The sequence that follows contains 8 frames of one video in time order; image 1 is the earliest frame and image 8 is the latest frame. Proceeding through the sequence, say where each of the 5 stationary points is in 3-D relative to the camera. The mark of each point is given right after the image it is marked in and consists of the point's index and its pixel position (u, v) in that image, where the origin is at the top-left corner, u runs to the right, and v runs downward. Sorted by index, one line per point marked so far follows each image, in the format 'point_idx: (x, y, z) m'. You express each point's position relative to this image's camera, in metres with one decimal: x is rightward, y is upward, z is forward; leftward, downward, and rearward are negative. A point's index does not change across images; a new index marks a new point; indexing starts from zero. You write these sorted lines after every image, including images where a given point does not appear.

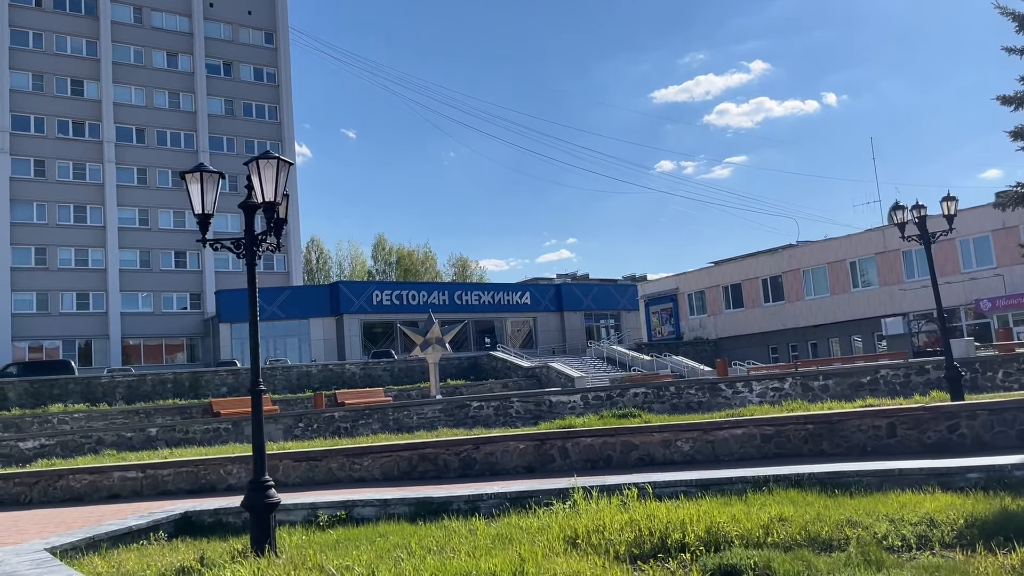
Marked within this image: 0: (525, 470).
0: (+0.2, -2.8, +12.7) m
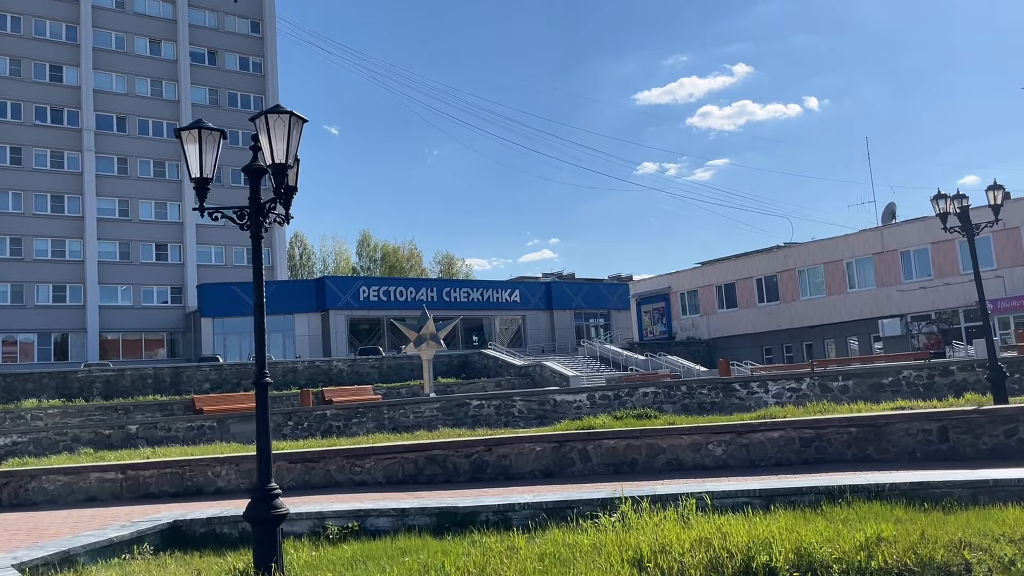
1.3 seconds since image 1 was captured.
0: (+0.4, -2.6, +11.7) m
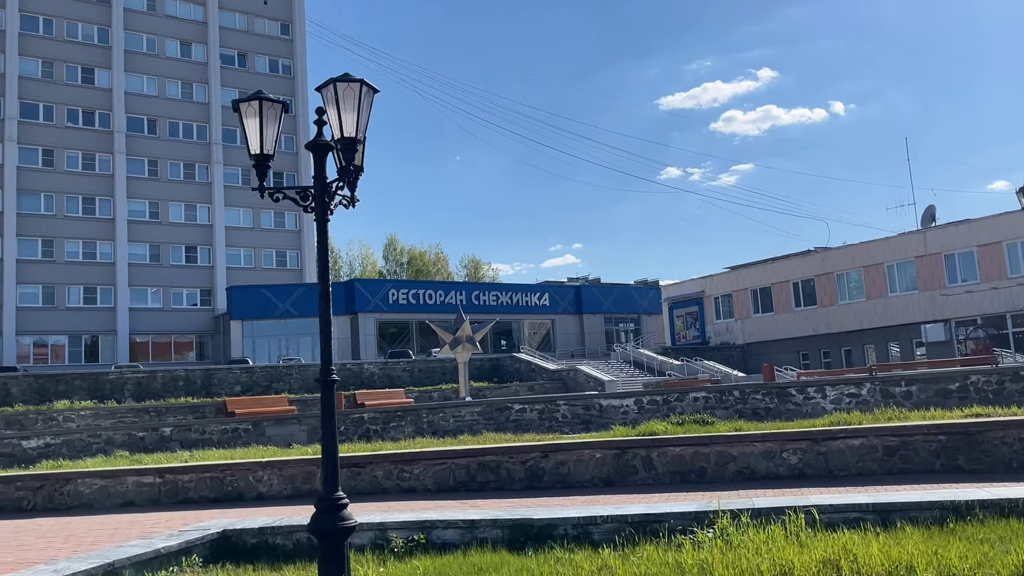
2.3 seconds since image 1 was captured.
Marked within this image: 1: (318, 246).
0: (+1.2, -2.6, +11.1) m
1: (-1.4, +0.3, +5.9) m
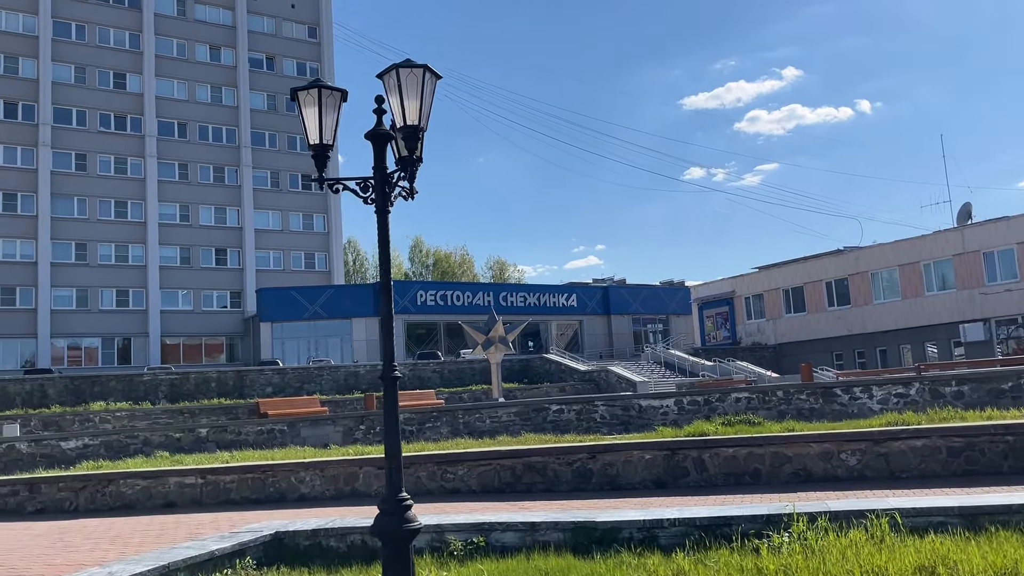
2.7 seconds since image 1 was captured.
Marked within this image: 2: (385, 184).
0: (+1.8, -2.5, +10.8) m
1: (-0.9, +0.3, +5.7) m
2: (-0.9, +0.7, +5.8) m
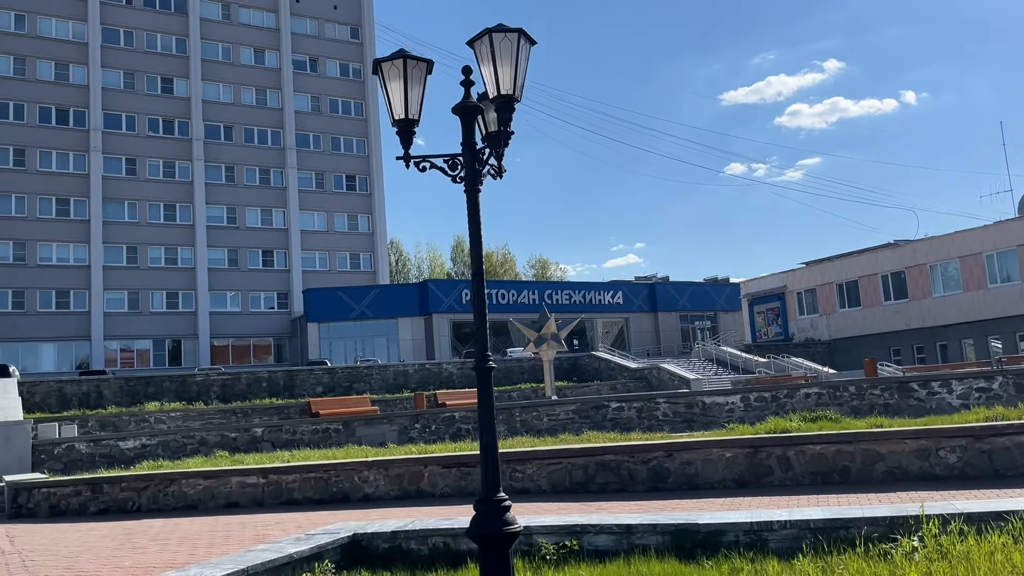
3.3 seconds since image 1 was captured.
0: (+2.7, -2.4, +10.2) m
1: (-0.3, +0.4, +5.3) m
2: (-0.2, +0.8, +5.4) m
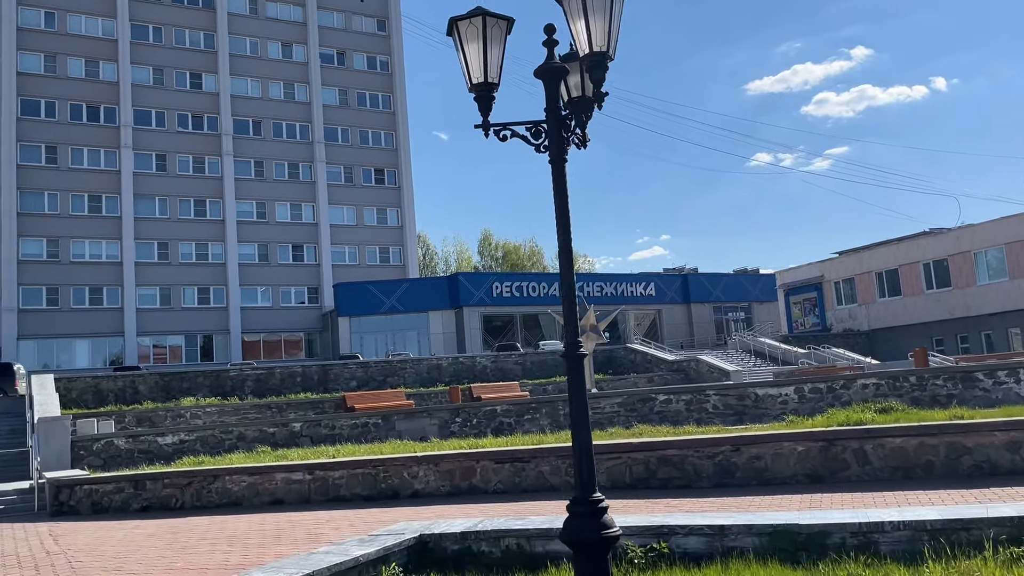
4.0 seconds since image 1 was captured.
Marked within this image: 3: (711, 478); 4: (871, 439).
0: (+3.4, -2.2, +9.7) m
1: (+0.3, +0.6, +4.8) m
2: (+0.3, +0.9, +4.9) m
3: (+2.4, -2.3, +10.1) m
4: (+4.1, -1.7, +9.5) m
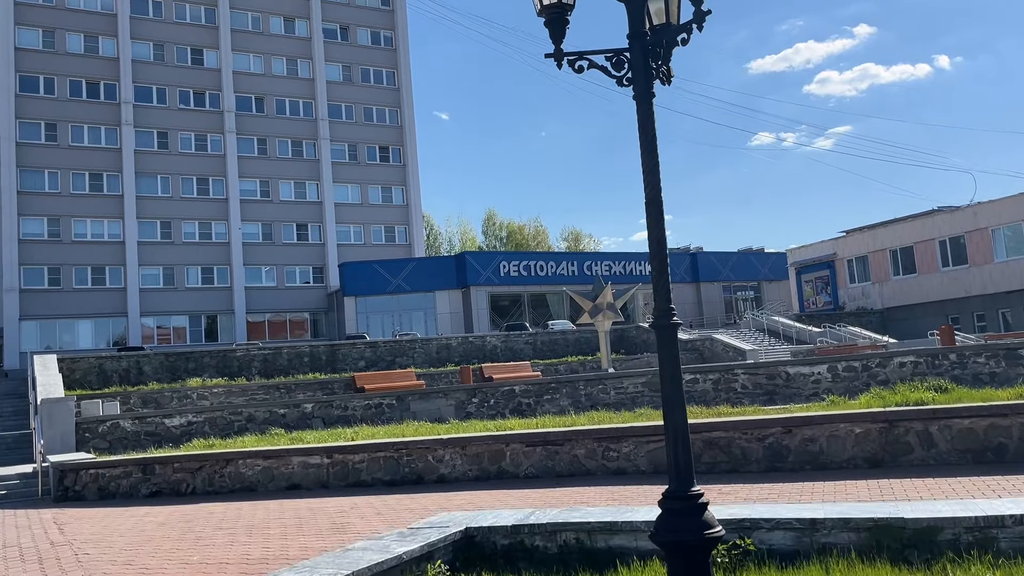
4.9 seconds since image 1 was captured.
0: (+3.8, -1.9, +9.0) m
1: (+0.6, +0.8, +4.1) m
2: (+0.7, +1.1, +4.2) m
3: (+2.8, -2.0, +9.4) m
4: (+4.5, -1.4, +8.8) m
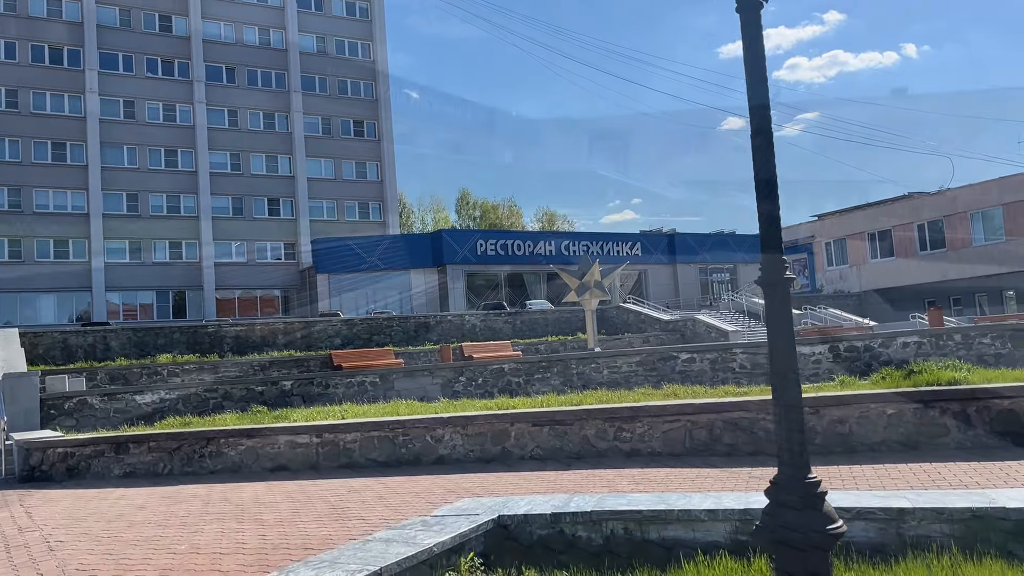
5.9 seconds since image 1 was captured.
0: (+4.0, -1.6, +8.5) m
1: (+1.0, +1.0, +3.4) m
2: (+1.0, +1.4, +3.5) m
3: (+2.9, -1.6, +8.9) m
4: (+4.6, -1.1, +8.3) m
